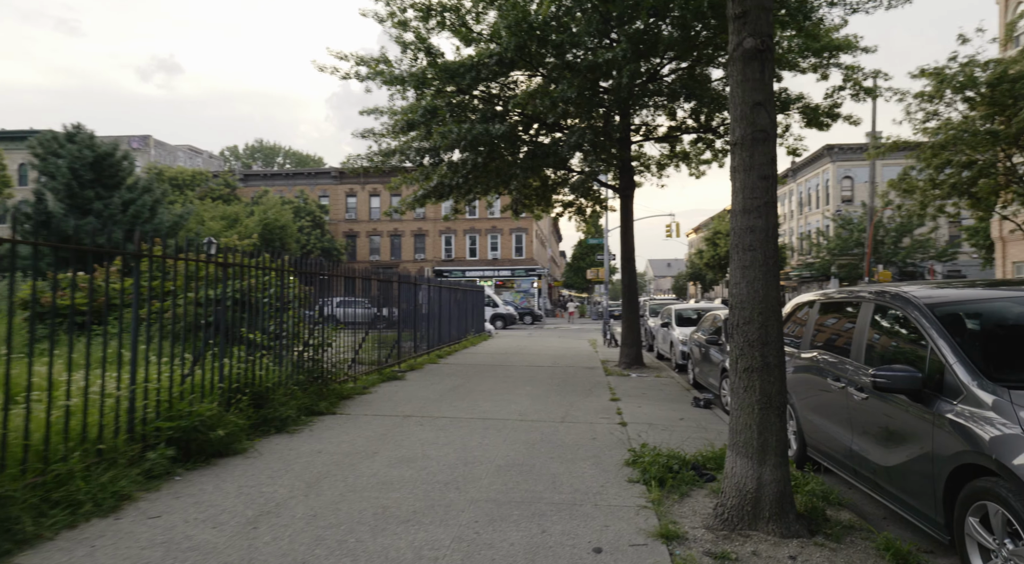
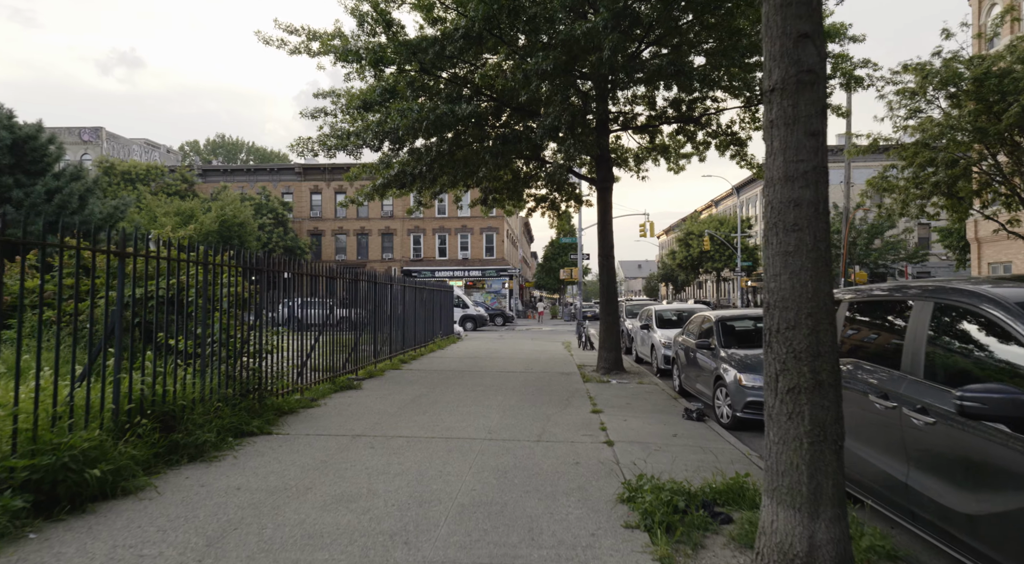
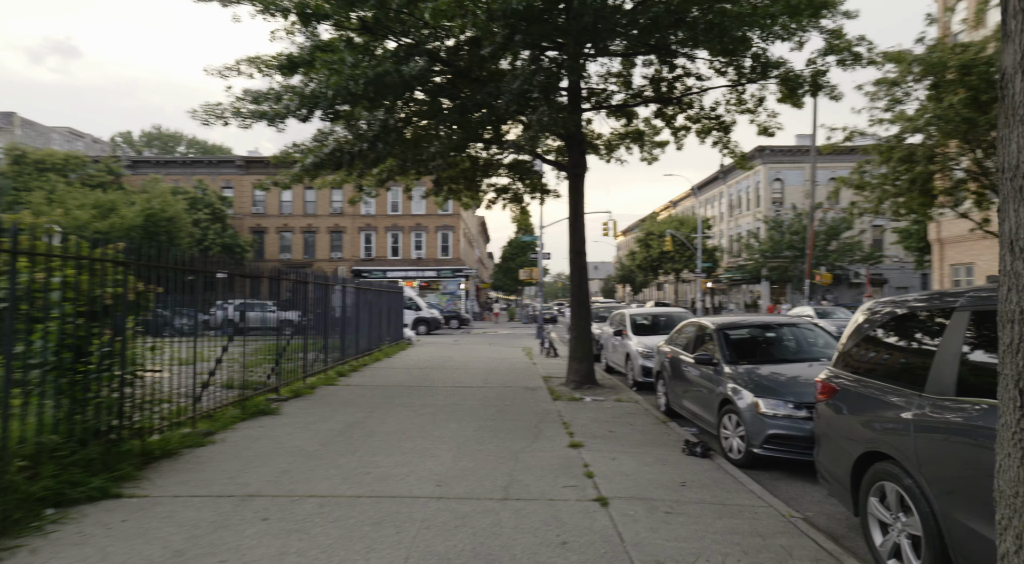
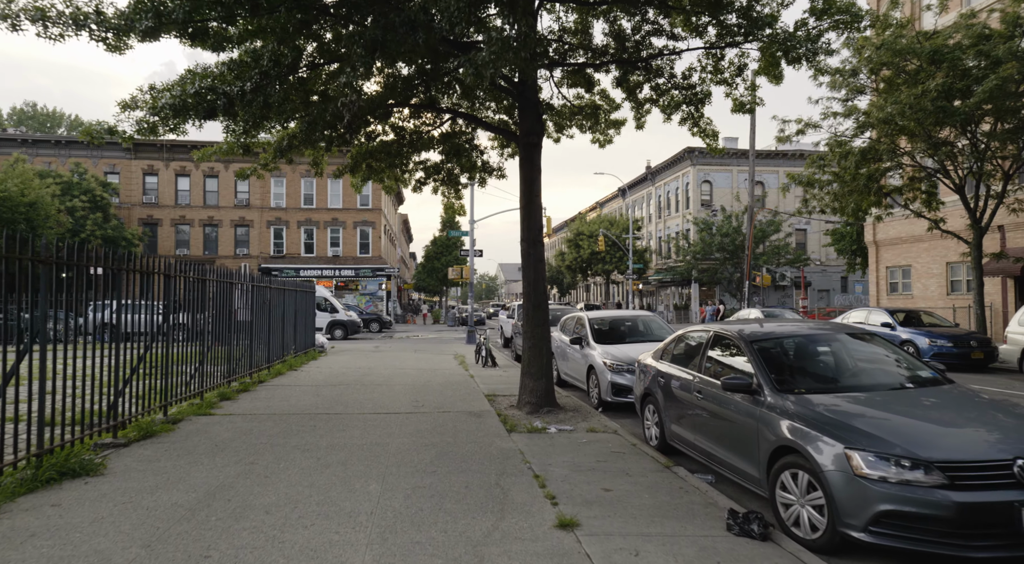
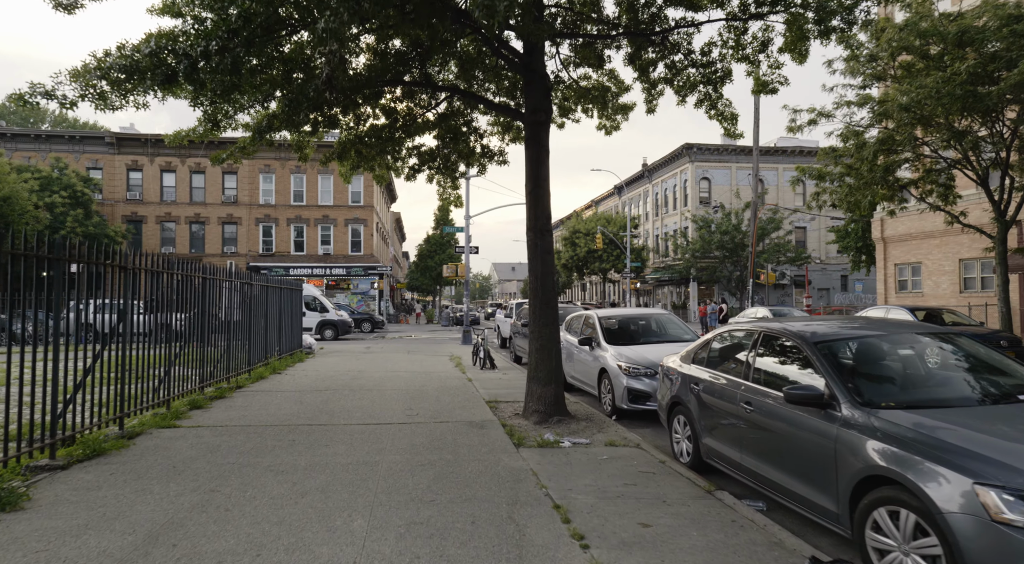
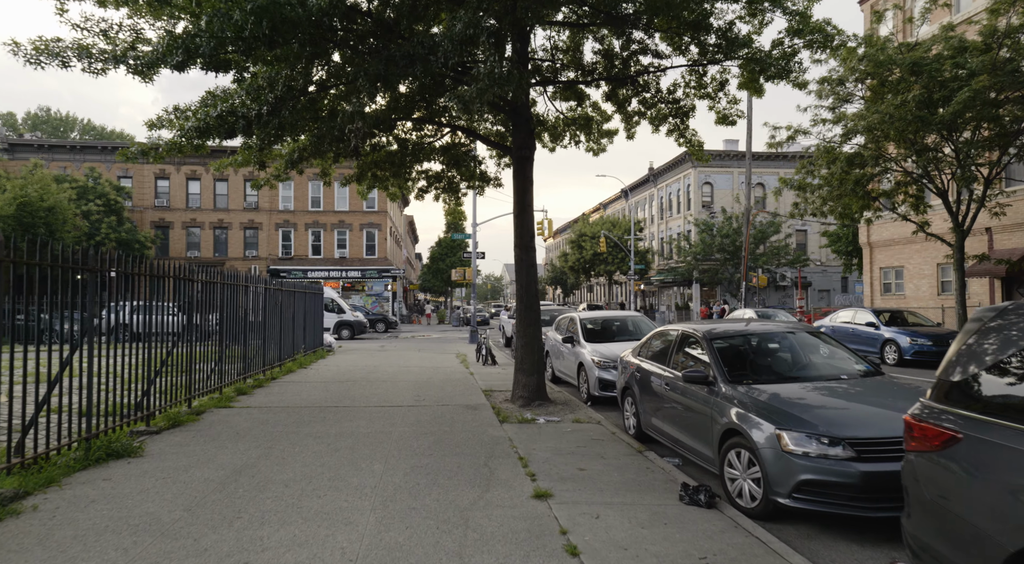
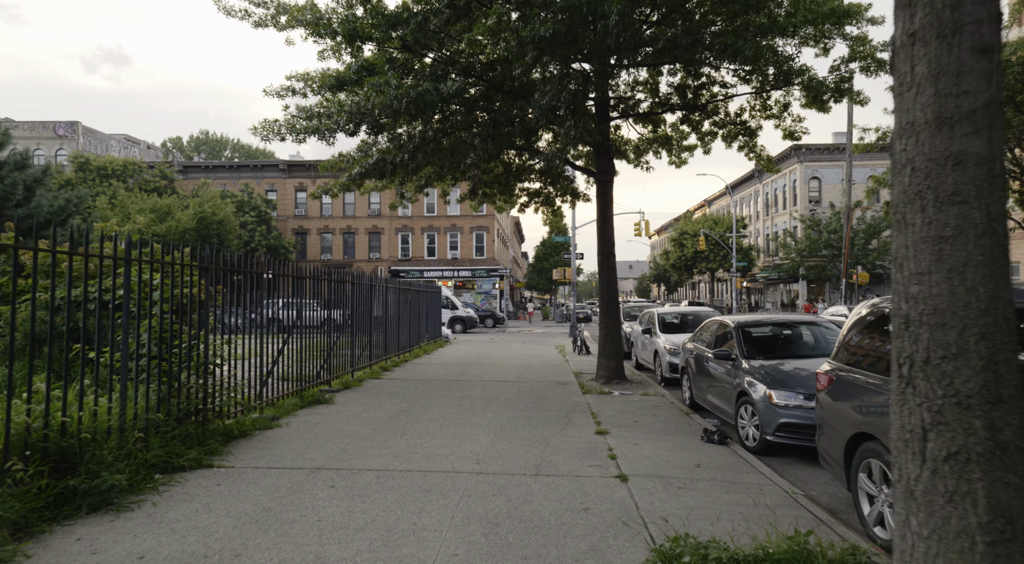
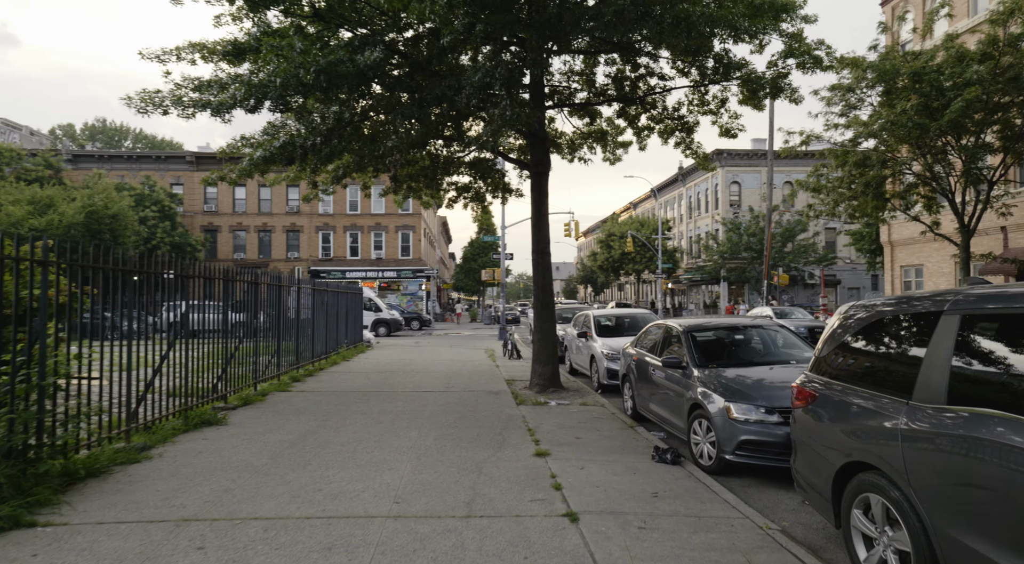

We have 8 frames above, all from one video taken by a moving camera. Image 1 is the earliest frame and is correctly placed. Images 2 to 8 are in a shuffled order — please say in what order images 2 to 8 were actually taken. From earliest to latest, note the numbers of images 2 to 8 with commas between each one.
2, 7, 3, 8, 6, 4, 5
